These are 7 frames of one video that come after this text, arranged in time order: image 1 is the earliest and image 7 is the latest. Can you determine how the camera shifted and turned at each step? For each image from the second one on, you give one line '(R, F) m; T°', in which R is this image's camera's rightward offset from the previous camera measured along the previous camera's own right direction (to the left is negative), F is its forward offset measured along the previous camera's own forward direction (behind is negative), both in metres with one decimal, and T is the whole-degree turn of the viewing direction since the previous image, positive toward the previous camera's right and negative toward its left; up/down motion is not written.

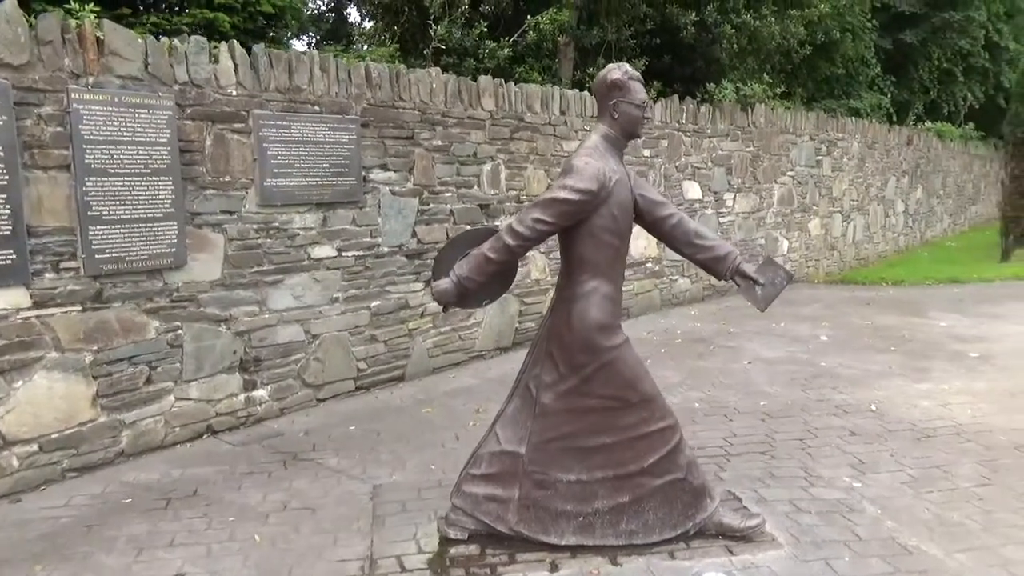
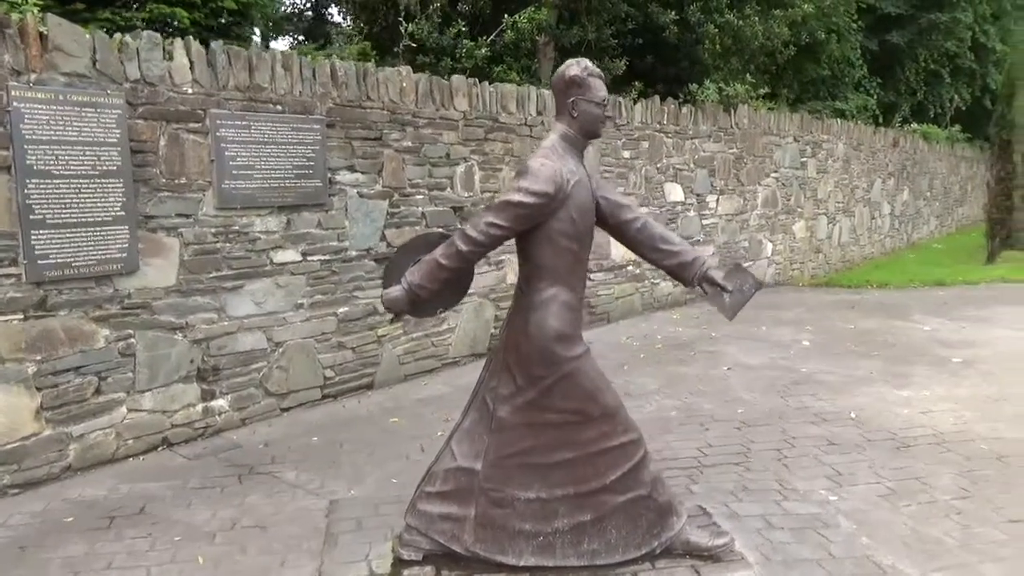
(+0.2, +0.2) m; +1°
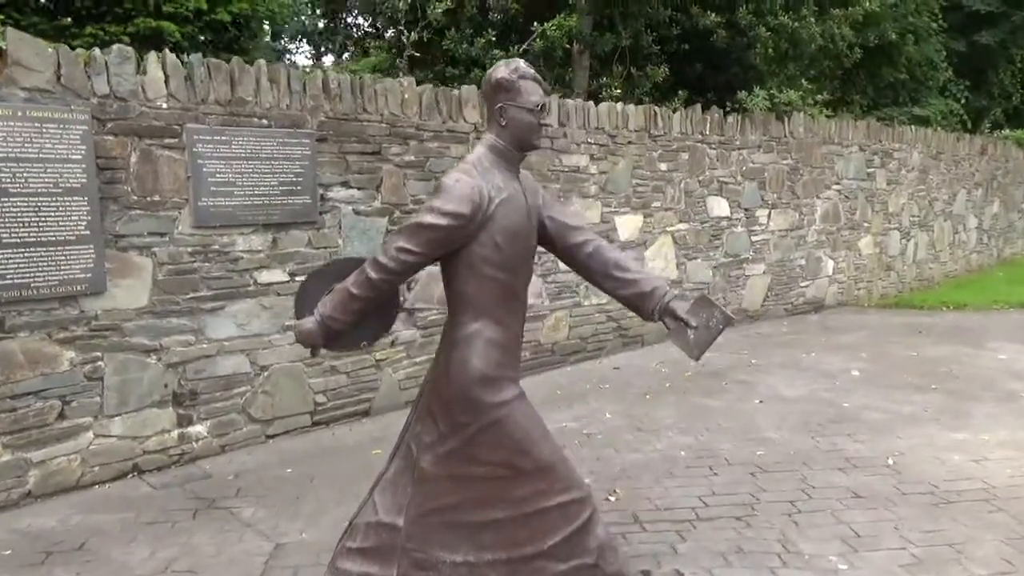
(+0.6, +0.5) m; -6°
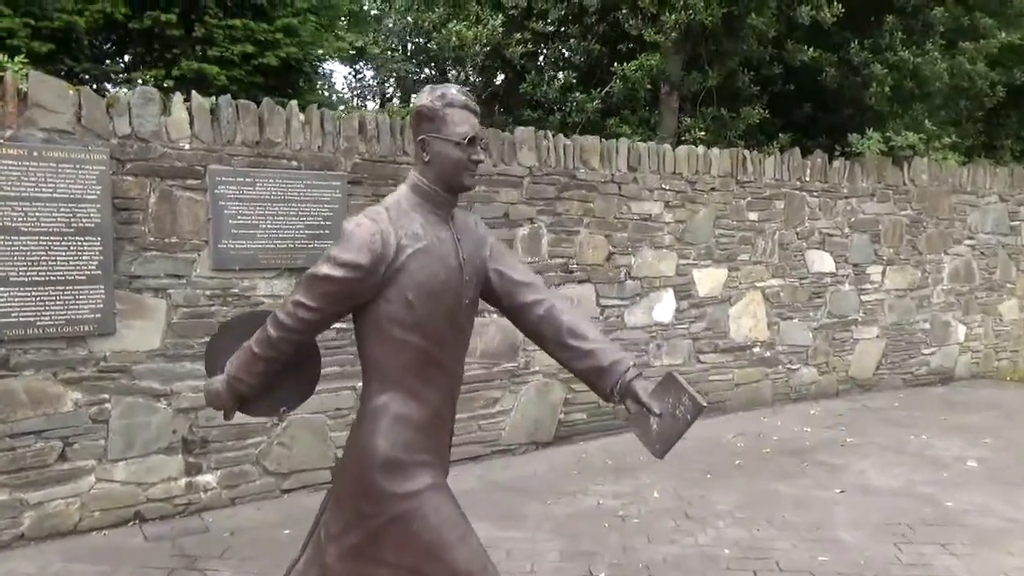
(+0.7, +0.5) m; -10°
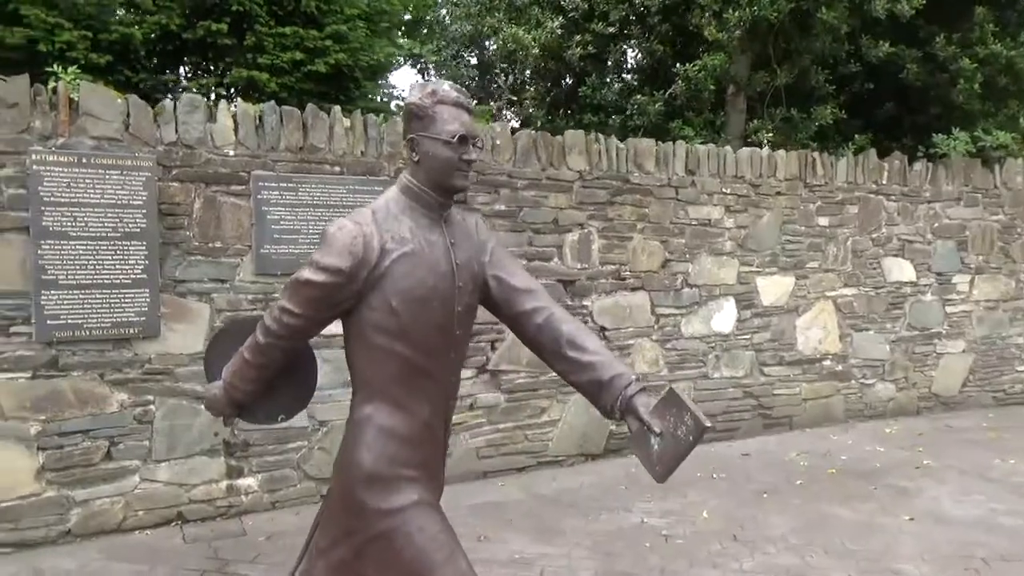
(+0.3, +0.2) m; -6°
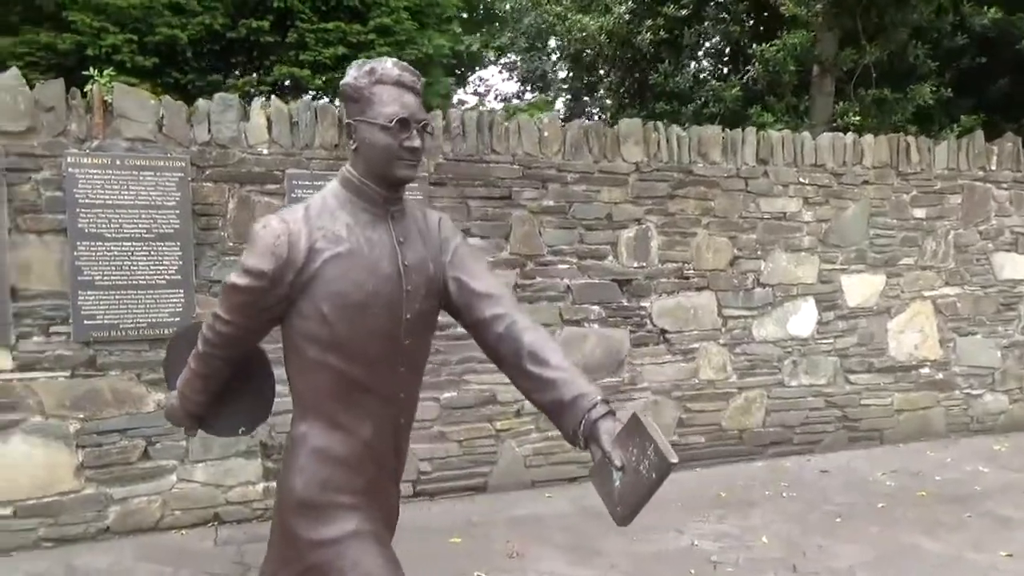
(+0.4, +0.3) m; -8°
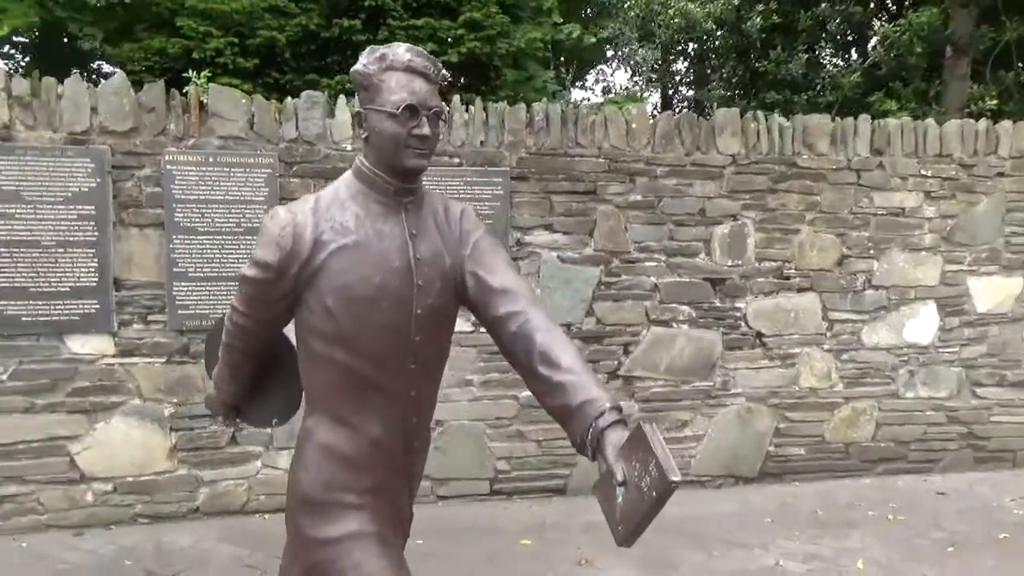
(+0.3, +0.1) m; -9°
